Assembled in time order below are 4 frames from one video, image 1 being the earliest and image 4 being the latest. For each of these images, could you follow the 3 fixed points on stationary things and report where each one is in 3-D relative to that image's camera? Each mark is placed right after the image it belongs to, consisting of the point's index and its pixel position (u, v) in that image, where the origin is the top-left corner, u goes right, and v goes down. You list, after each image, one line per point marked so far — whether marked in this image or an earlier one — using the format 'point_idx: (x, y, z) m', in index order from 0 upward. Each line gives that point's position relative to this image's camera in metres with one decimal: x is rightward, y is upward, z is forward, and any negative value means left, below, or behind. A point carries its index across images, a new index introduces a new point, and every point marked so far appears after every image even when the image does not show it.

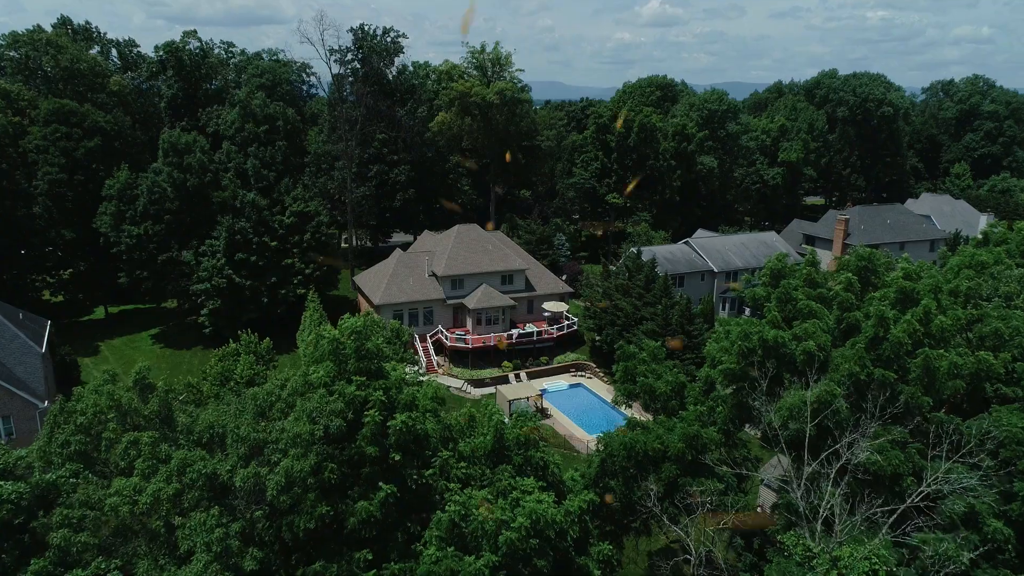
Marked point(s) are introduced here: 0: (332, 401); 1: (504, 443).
0: (-4.1, -2.6, +15.9) m
1: (-0.2, -3.9, +18.1) m
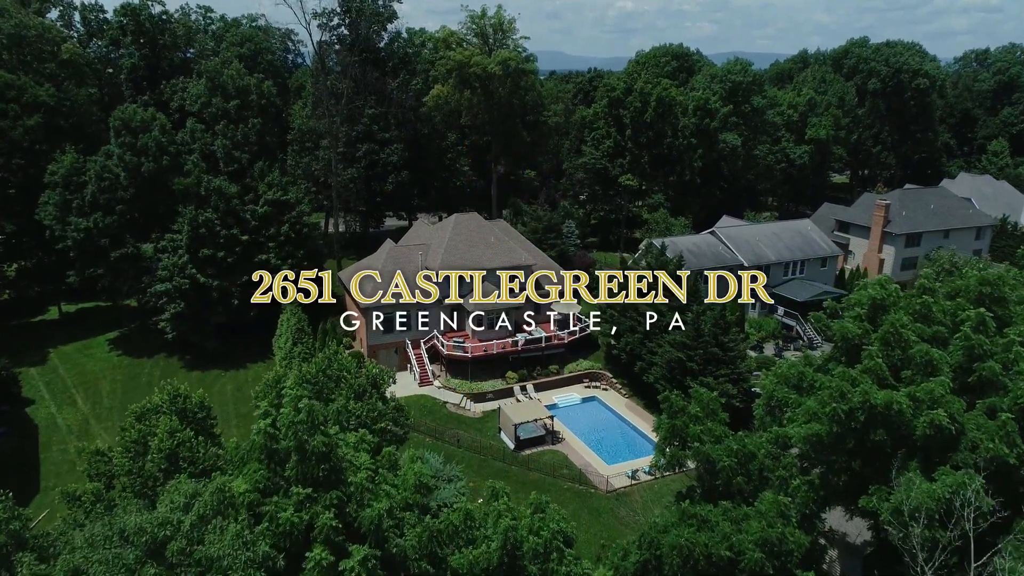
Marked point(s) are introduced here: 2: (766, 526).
0: (-3.8, -3.7, +10.6) m
1: (+0.1, -4.9, +12.9) m
2: (+5.1, -4.7, +14.1) m
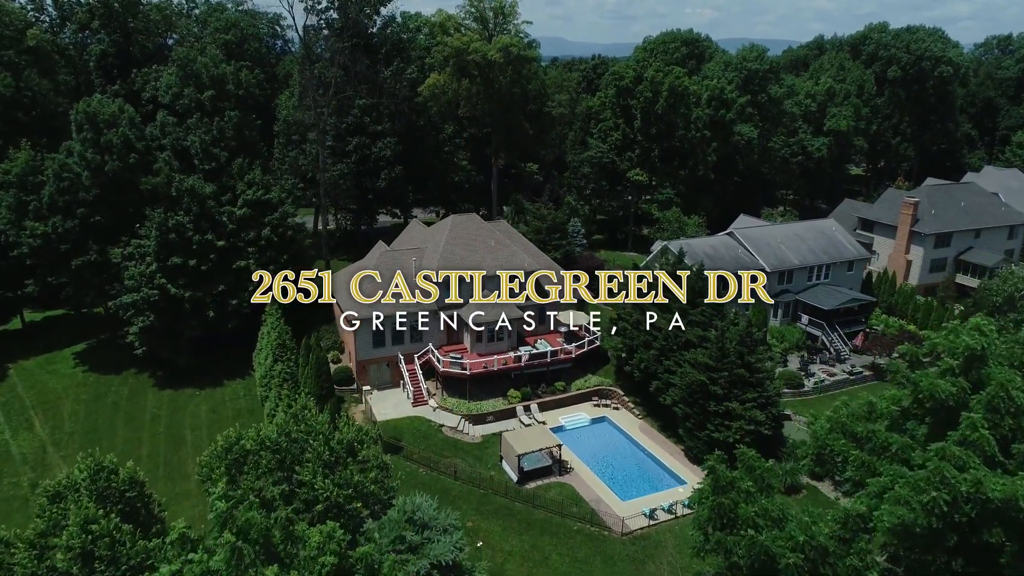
0: (-3.7, -4.7, +7.3) m
1: (+0.2, -5.8, +9.6) m
2: (+5.2, -5.7, +10.8) m
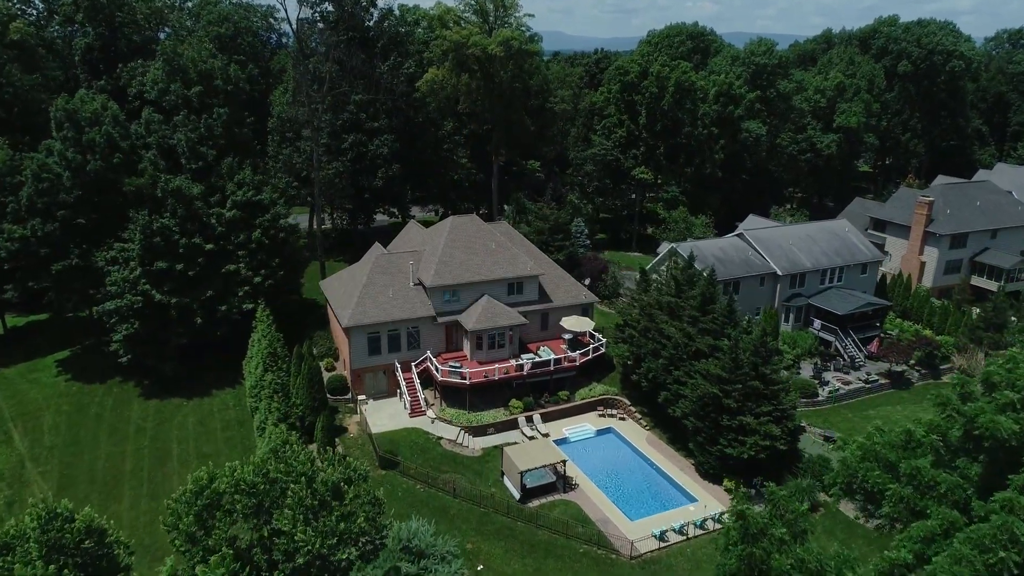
0: (-3.6, -5.2, +5.8) m
1: (+0.3, -6.3, +8.1) m
2: (+5.3, -6.1, +9.3) m
